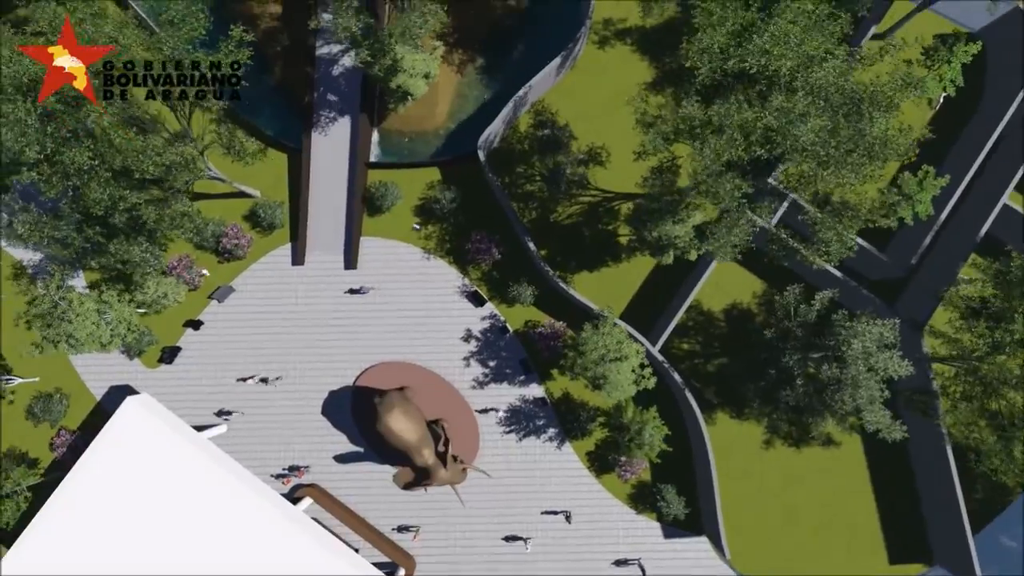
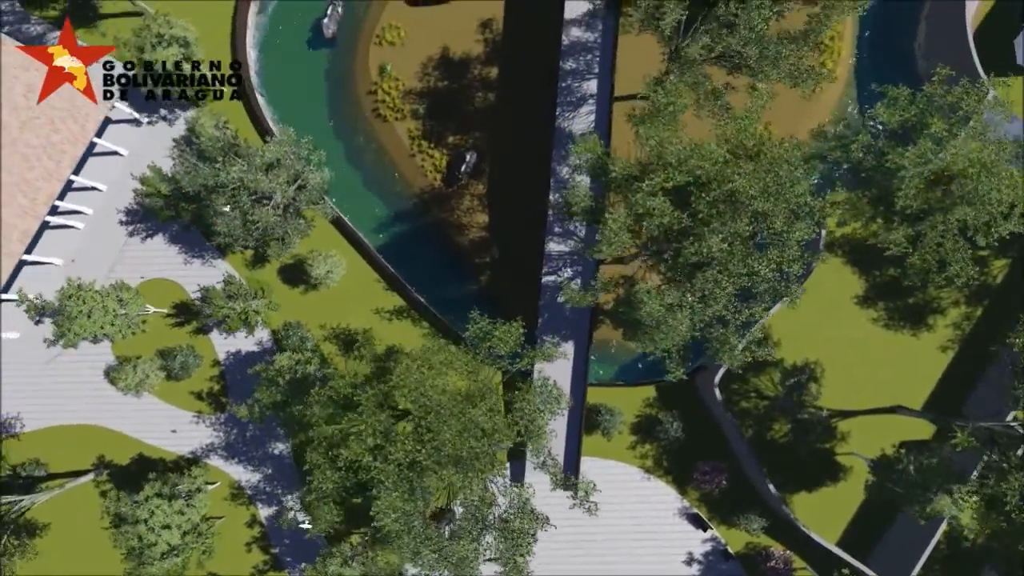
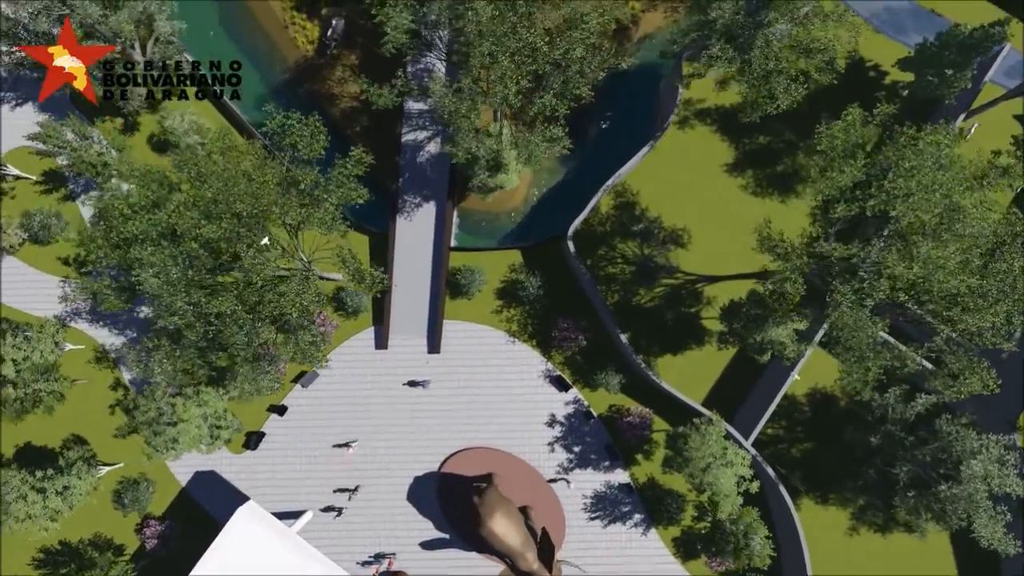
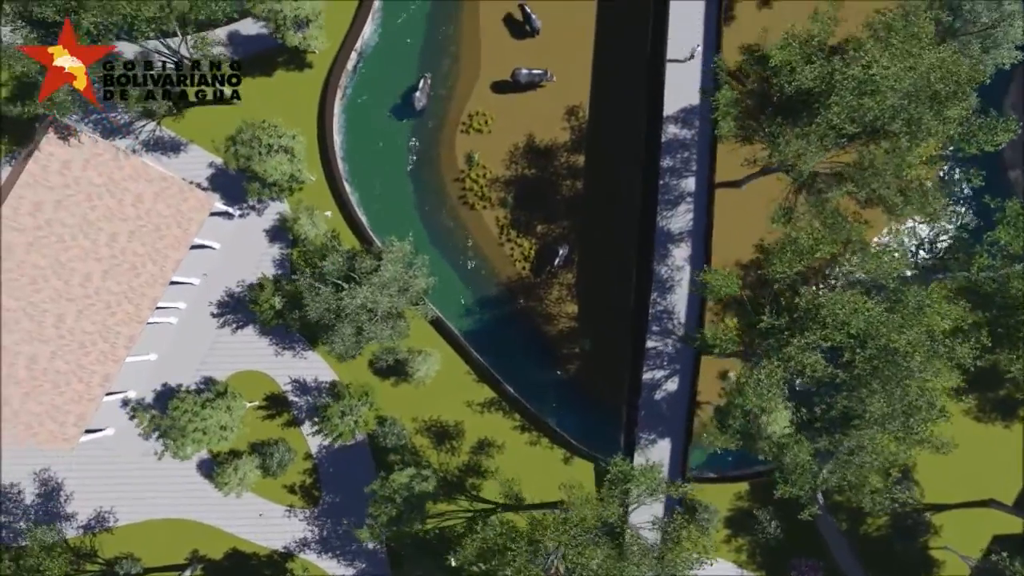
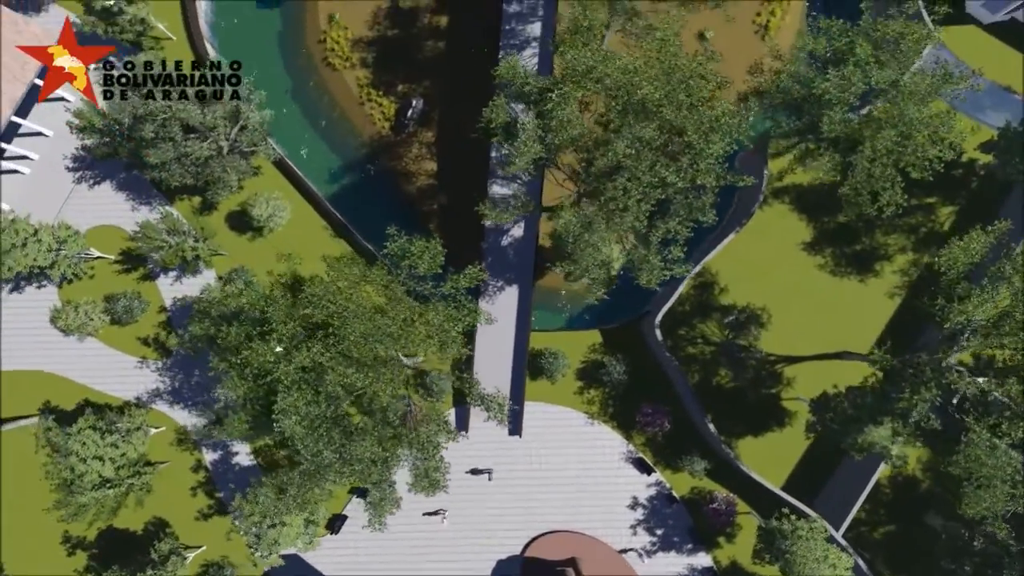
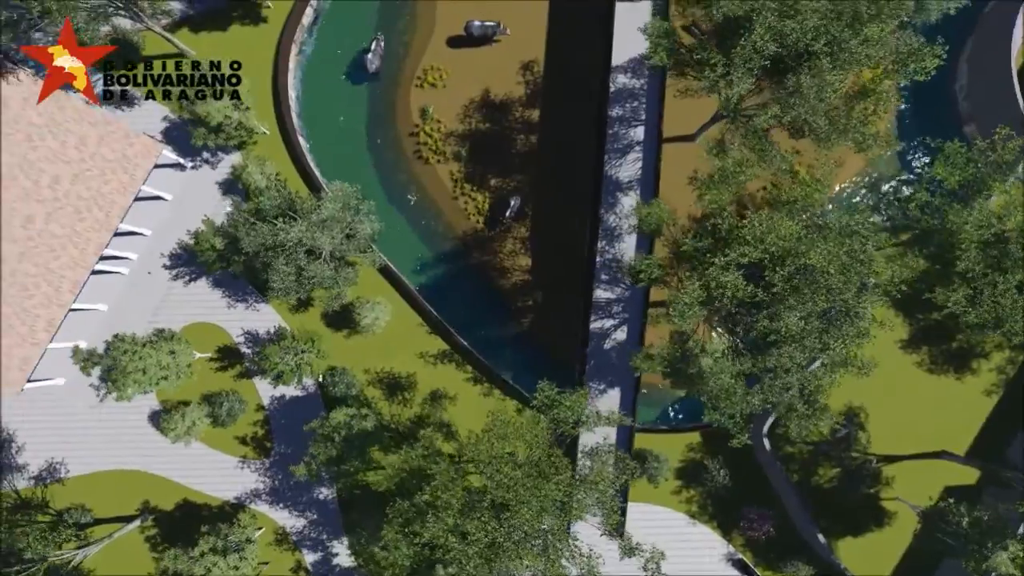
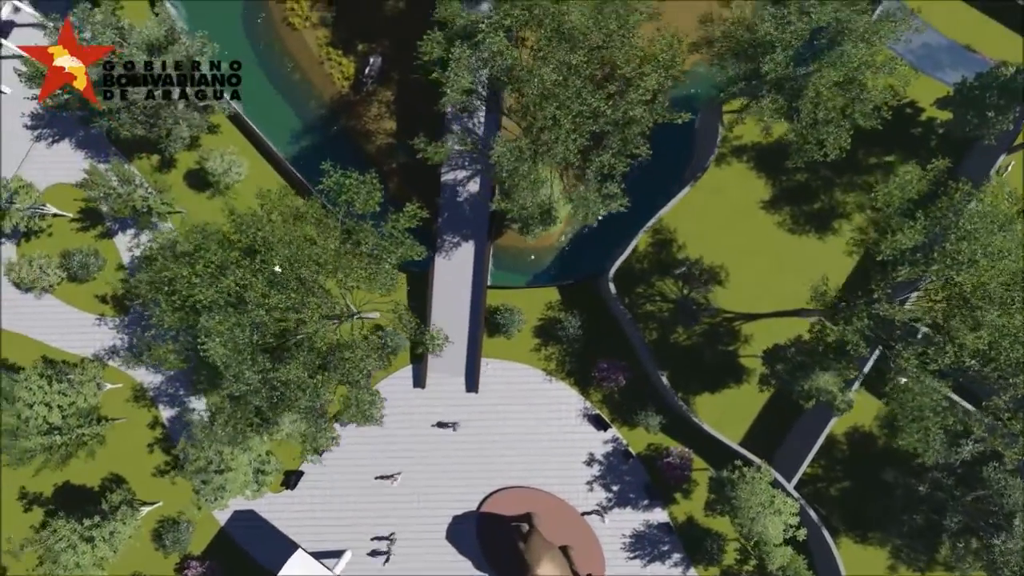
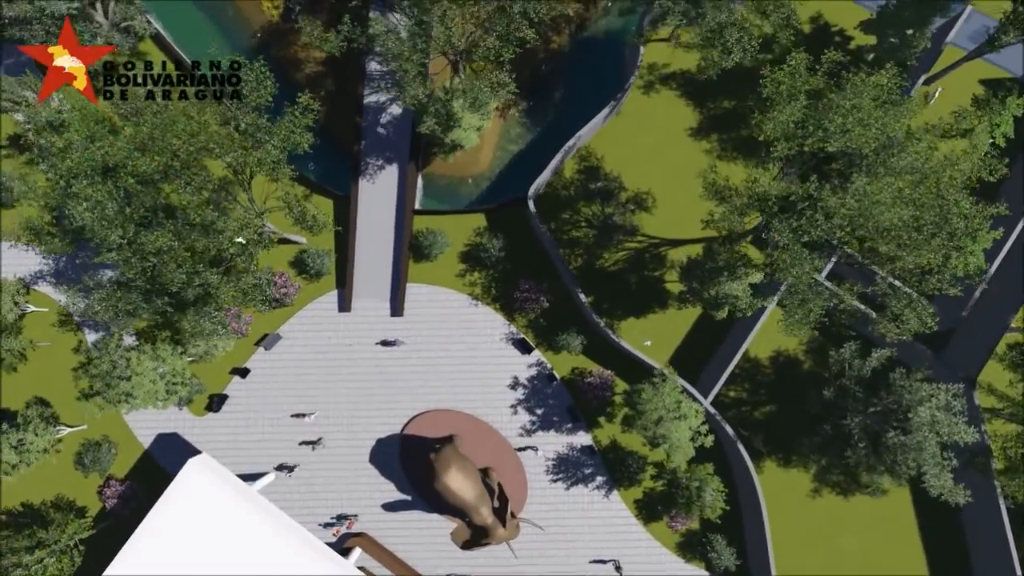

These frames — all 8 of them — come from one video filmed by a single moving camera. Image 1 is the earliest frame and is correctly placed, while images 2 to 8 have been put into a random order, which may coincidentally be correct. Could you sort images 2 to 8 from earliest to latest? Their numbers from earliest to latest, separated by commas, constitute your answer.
8, 3, 7, 5, 2, 6, 4
